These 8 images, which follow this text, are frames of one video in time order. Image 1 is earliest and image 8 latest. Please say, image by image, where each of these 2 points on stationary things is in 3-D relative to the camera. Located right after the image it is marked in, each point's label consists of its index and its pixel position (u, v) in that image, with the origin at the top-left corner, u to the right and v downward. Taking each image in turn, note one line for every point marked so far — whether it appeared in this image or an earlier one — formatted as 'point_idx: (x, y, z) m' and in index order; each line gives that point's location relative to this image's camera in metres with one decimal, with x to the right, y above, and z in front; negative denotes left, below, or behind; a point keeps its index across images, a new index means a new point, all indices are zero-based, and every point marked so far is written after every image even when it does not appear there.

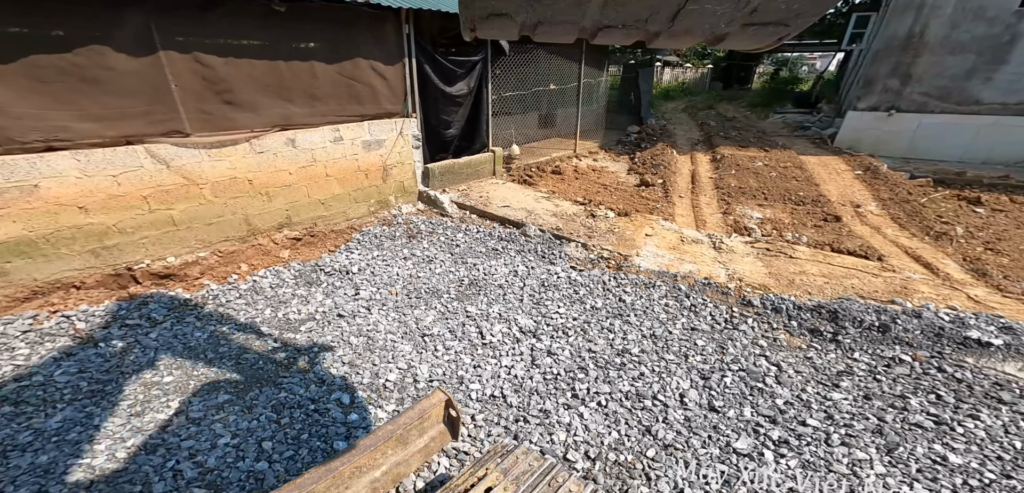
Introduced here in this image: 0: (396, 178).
0: (-1.4, +0.8, +5.3) m
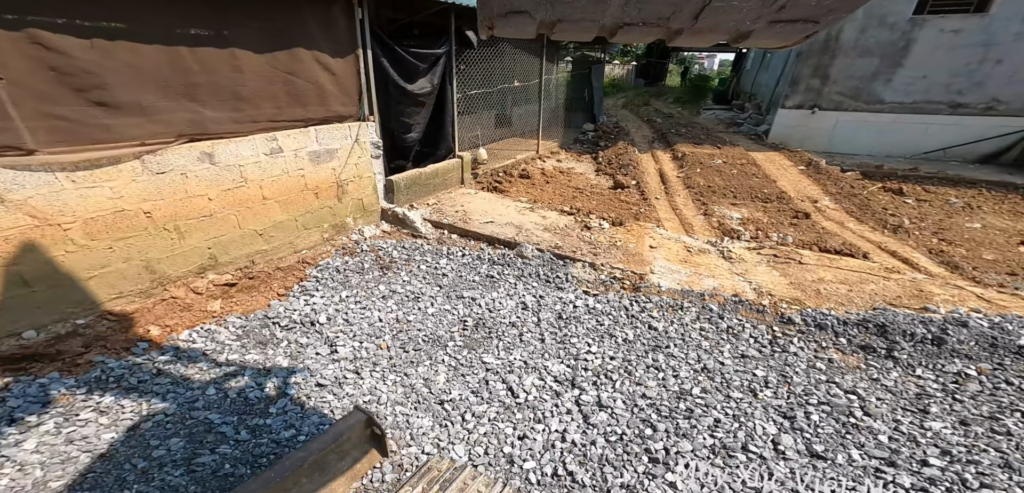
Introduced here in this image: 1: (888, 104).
0: (-1.7, +0.5, +4.4) m
1: (+6.3, +2.5, +7.4) m
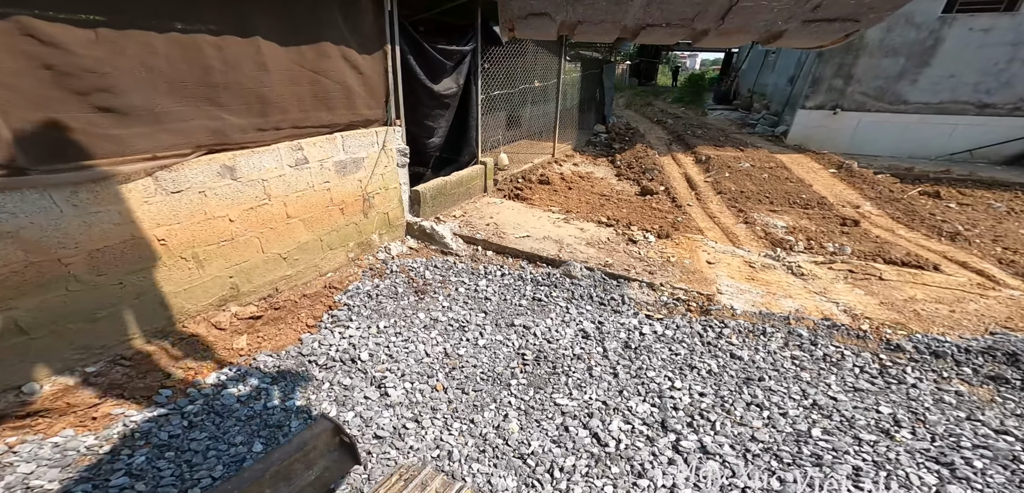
0: (-1.3, +0.4, +3.9) m
1: (+6.5, +2.4, +7.3) m
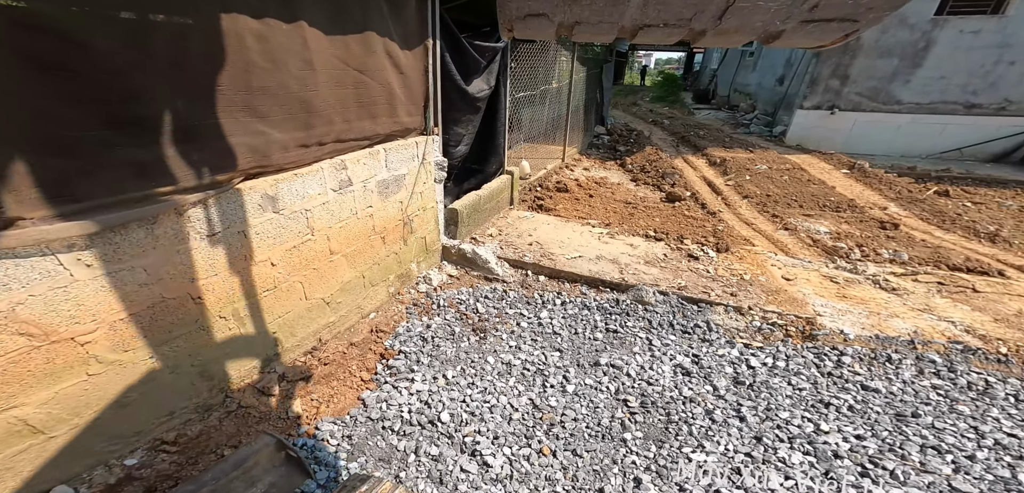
0: (-0.8, +0.1, +3.3) m
1: (+6.5, +2.5, +7.6) m
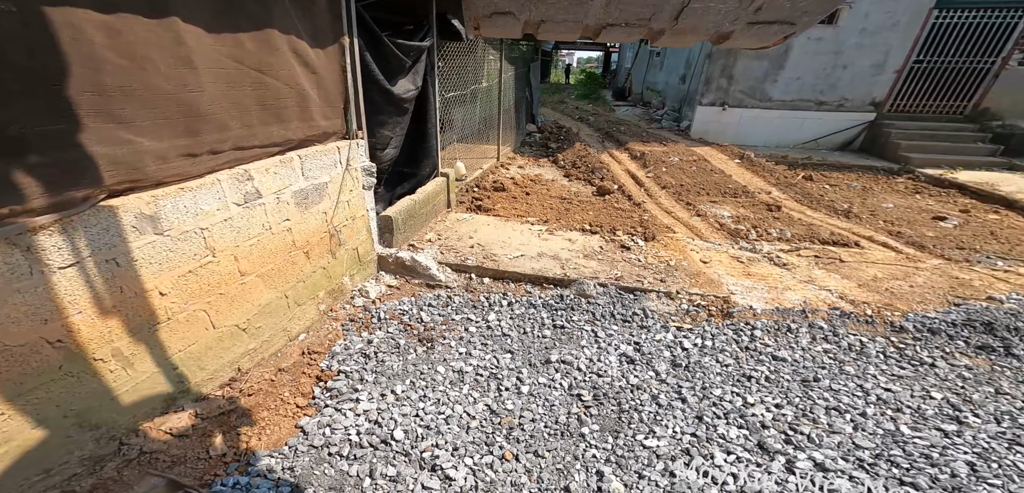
0: (-1.2, 0.0, +3.2) m
1: (+5.2, +2.9, +8.4) m
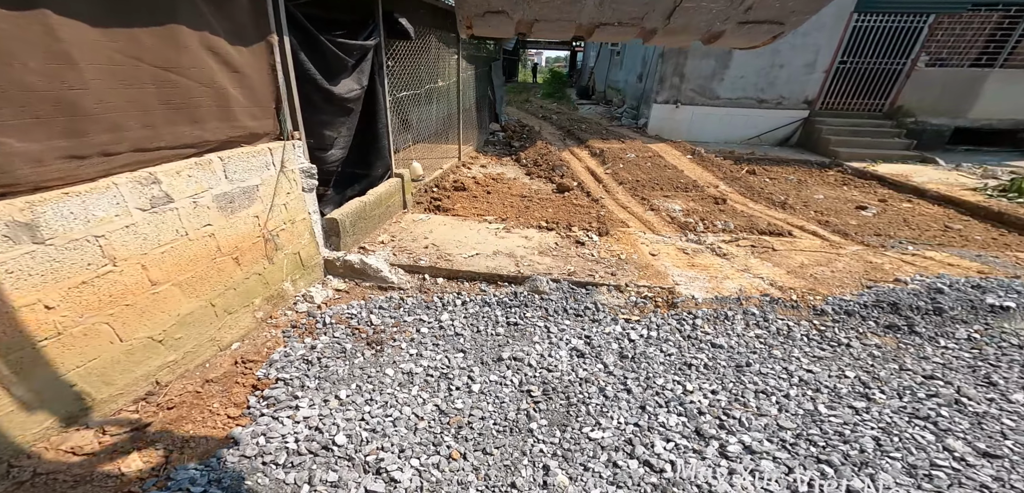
0: (-1.6, 0.0, +3.1) m
1: (+4.4, +3.1, +8.7) m
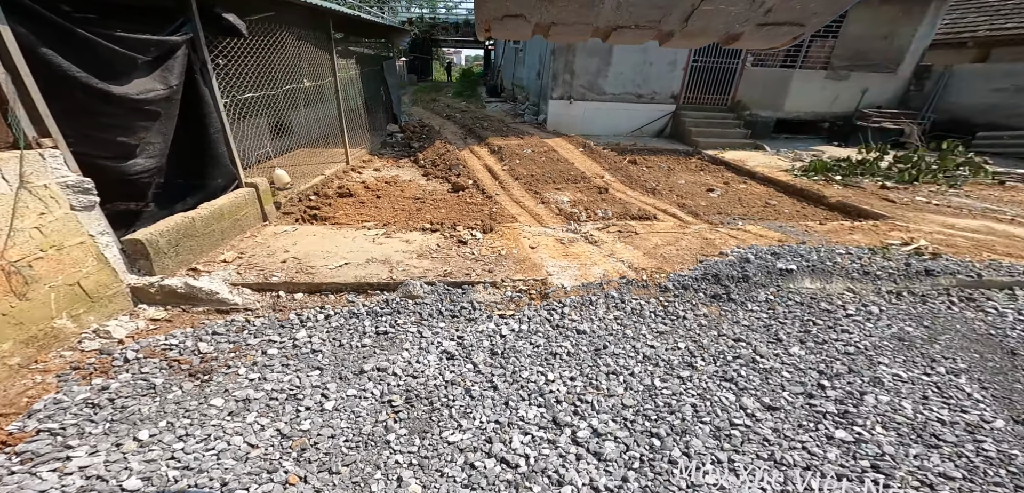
0: (-2.6, -0.2, +2.8) m
1: (+2.3, +3.4, +9.1) m
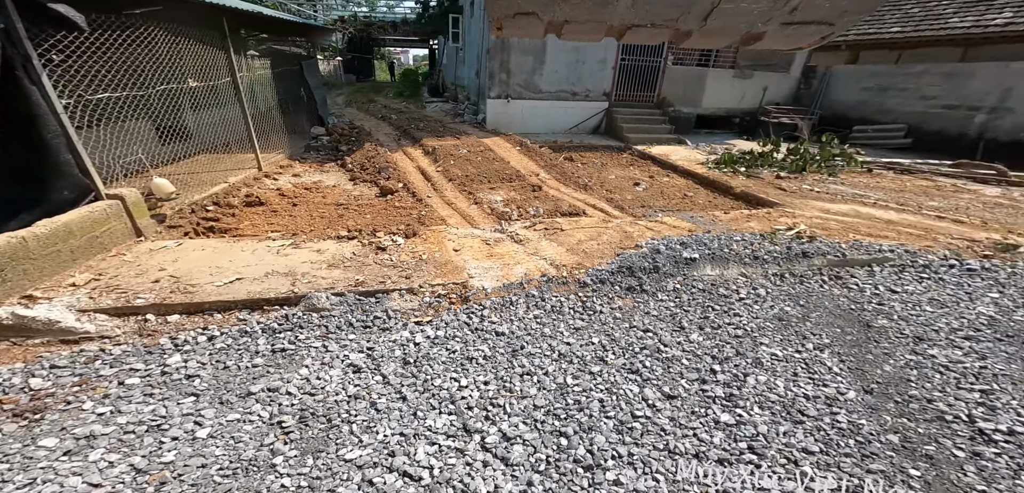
0: (-3.1, -0.3, +2.4) m
1: (+1.0, +3.4, +9.2) m
